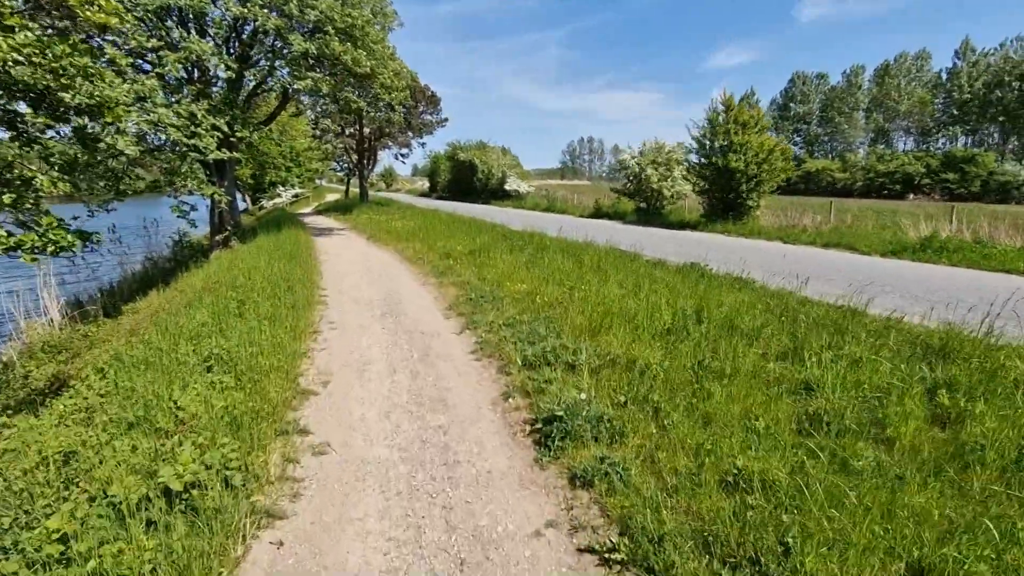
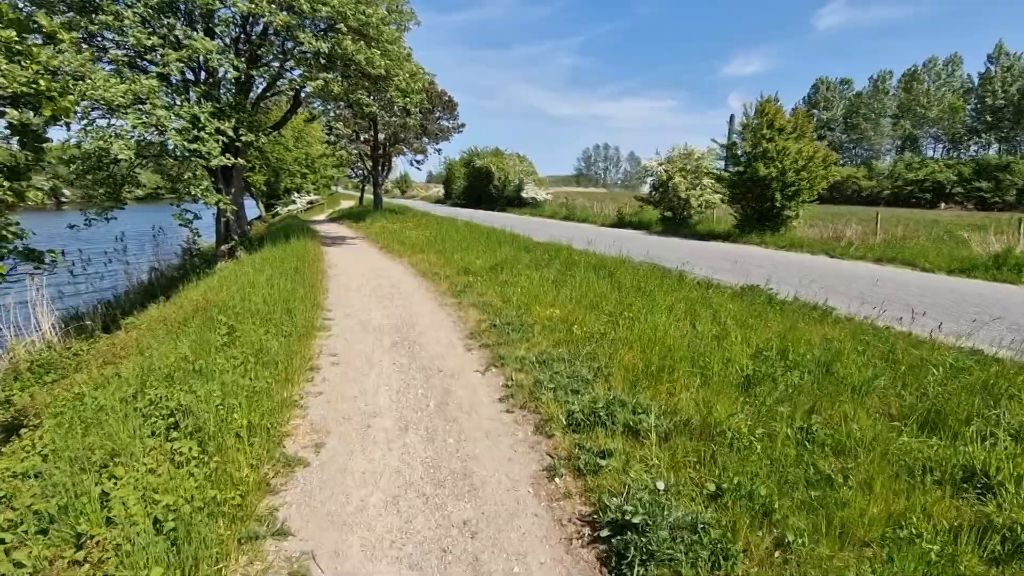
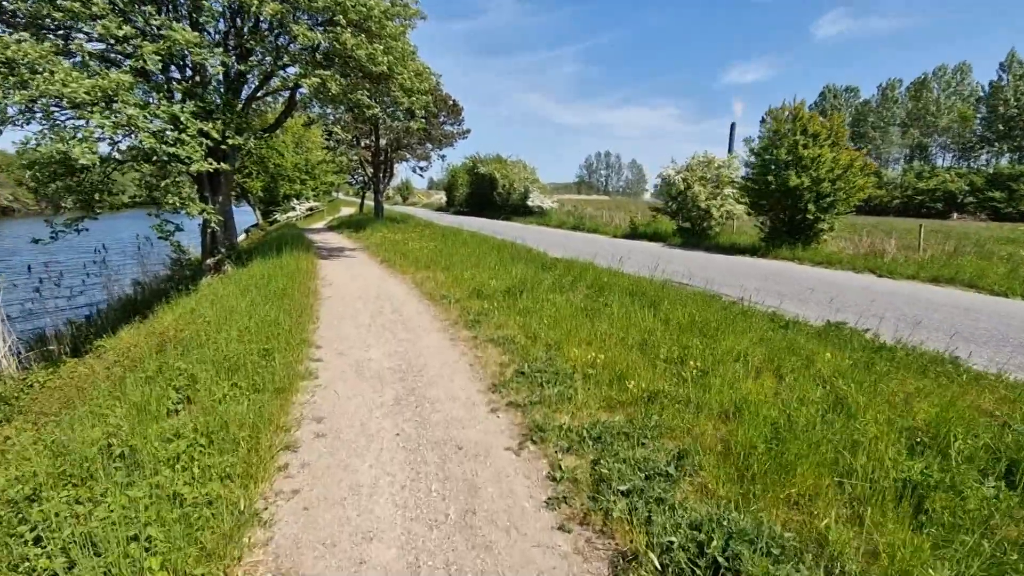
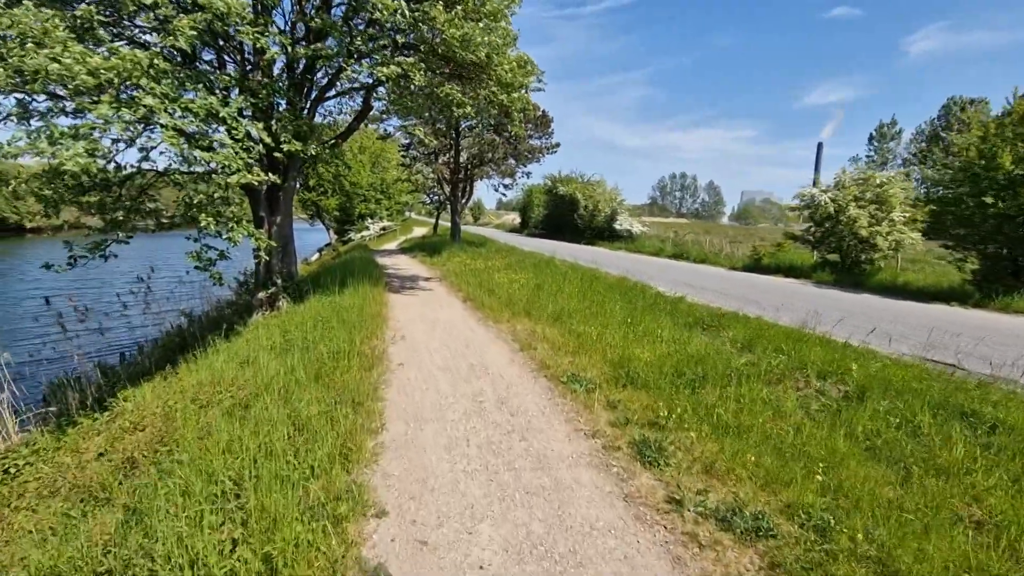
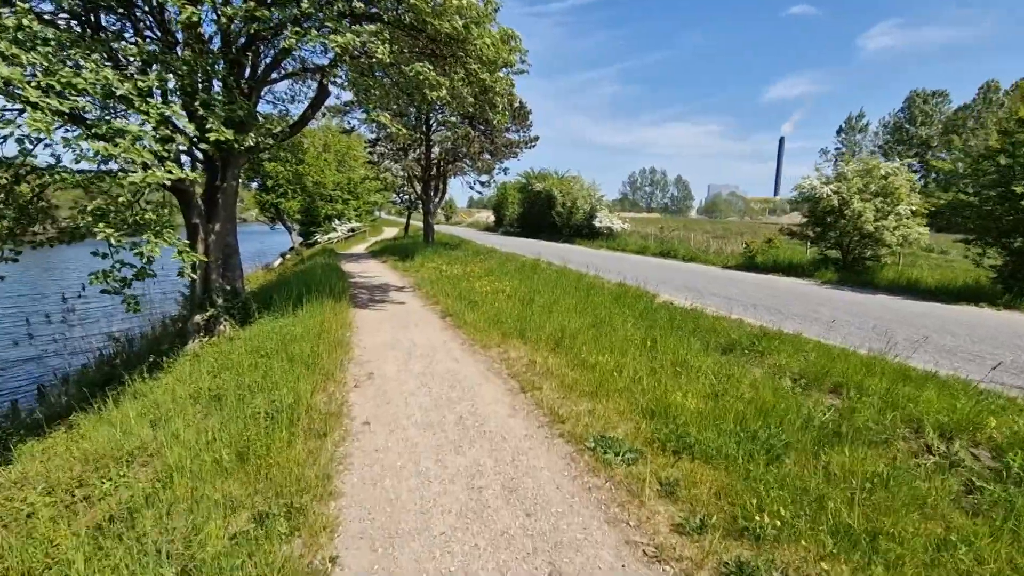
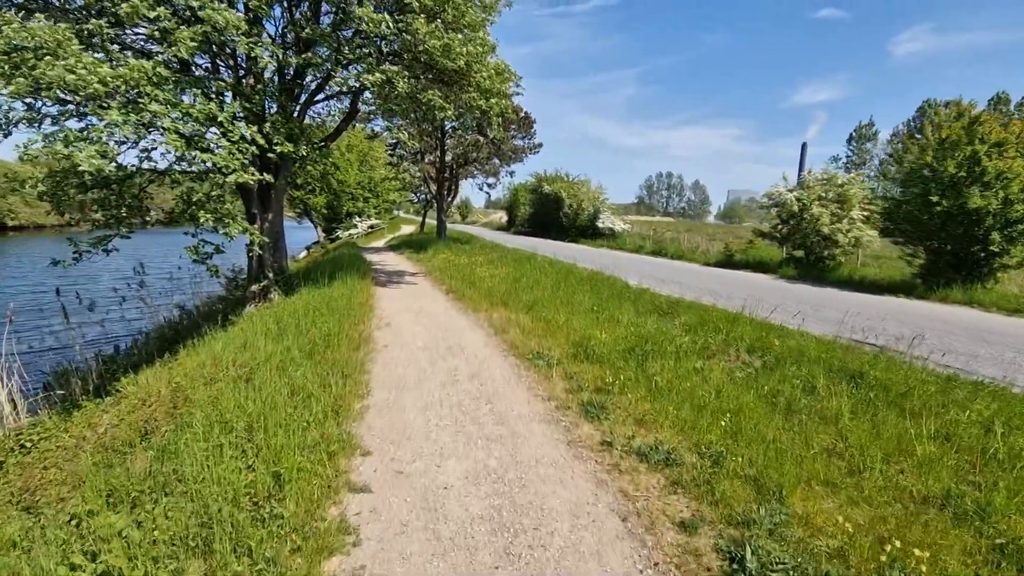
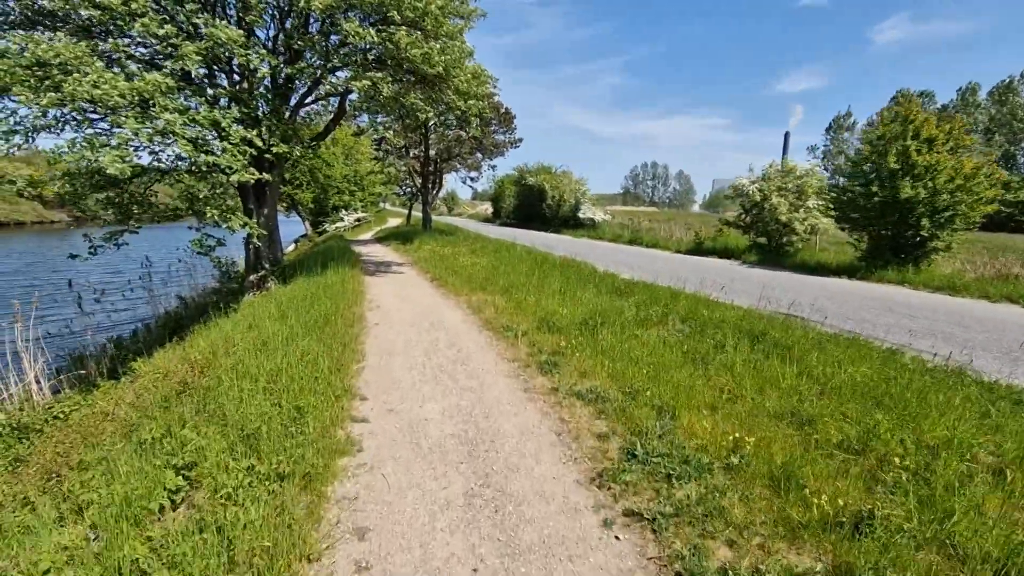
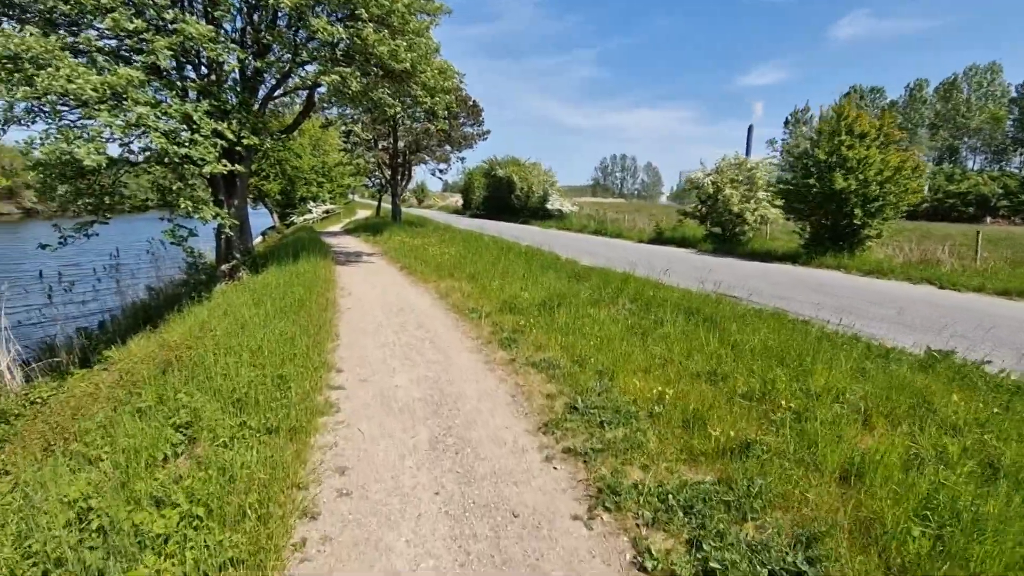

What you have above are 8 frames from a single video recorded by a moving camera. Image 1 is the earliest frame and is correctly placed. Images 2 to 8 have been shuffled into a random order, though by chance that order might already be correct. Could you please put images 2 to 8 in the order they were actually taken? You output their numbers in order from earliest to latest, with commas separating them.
2, 3, 8, 7, 6, 4, 5
